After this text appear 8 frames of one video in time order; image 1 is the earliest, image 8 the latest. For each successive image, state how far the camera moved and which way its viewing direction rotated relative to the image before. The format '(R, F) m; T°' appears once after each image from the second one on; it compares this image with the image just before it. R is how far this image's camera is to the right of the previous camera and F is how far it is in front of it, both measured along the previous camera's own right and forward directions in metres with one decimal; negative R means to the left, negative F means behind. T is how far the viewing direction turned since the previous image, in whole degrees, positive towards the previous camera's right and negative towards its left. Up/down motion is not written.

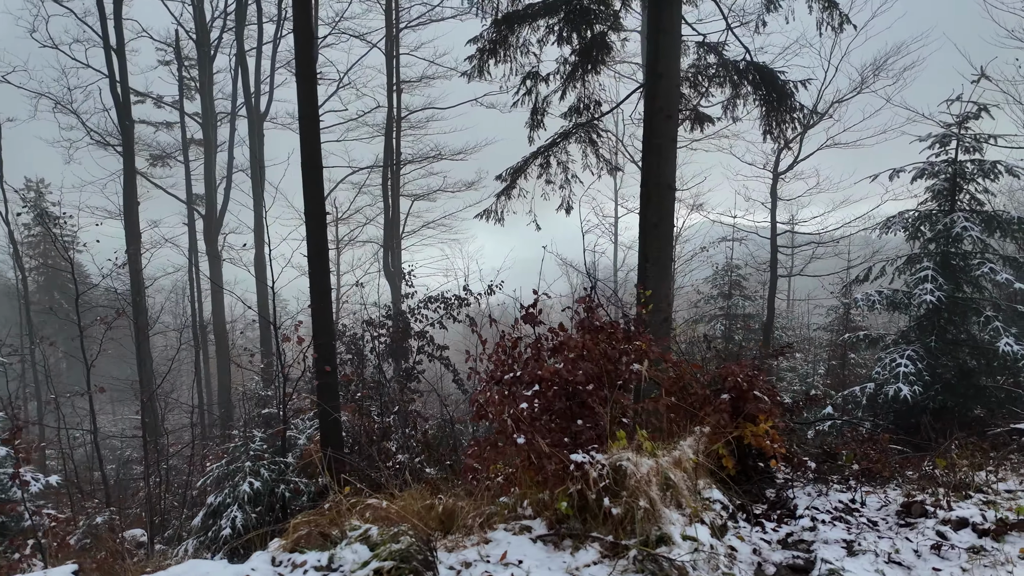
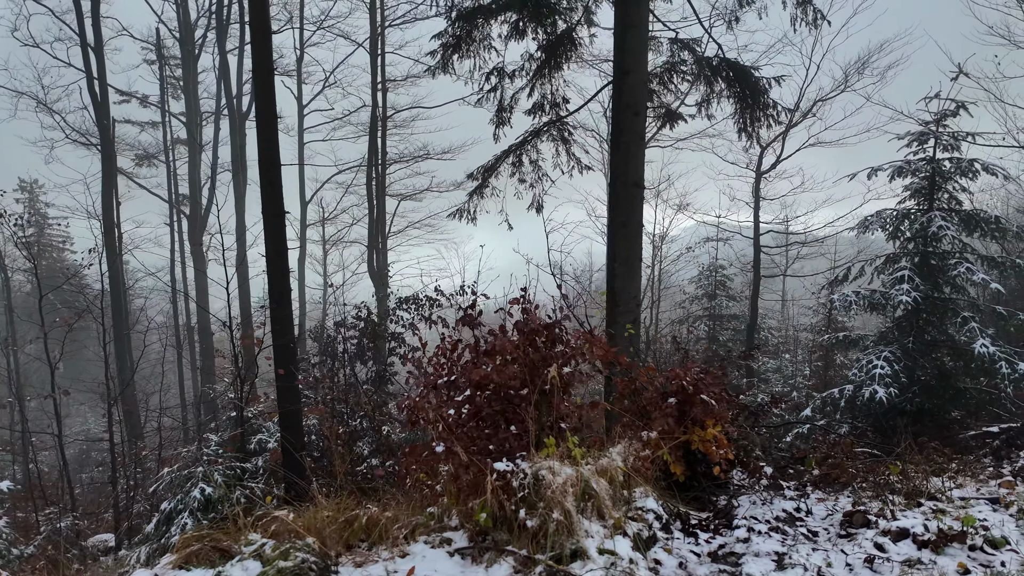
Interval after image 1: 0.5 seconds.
(+0.3, +0.1) m; 0°
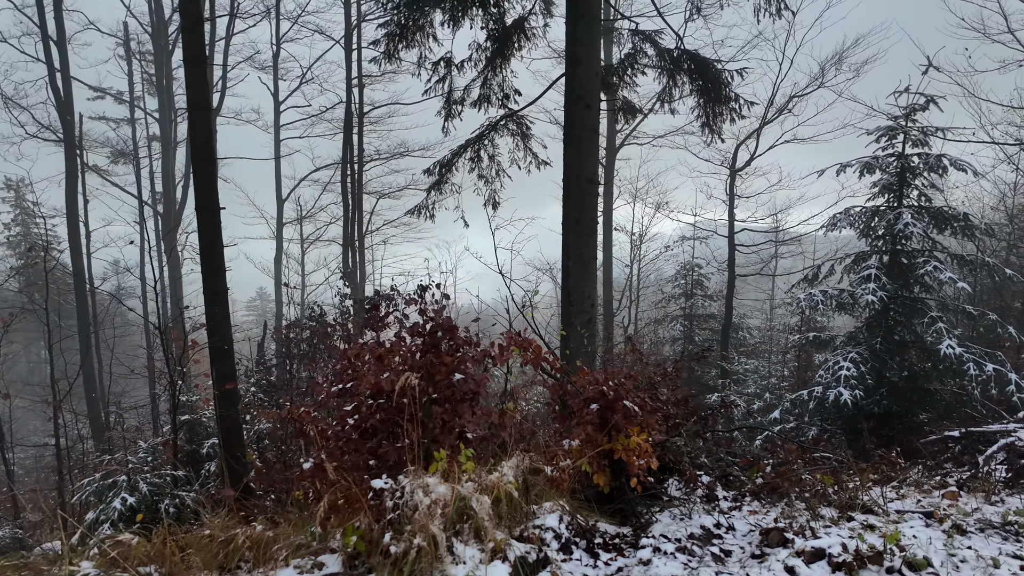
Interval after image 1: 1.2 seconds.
(+0.5, +0.2) m; 0°
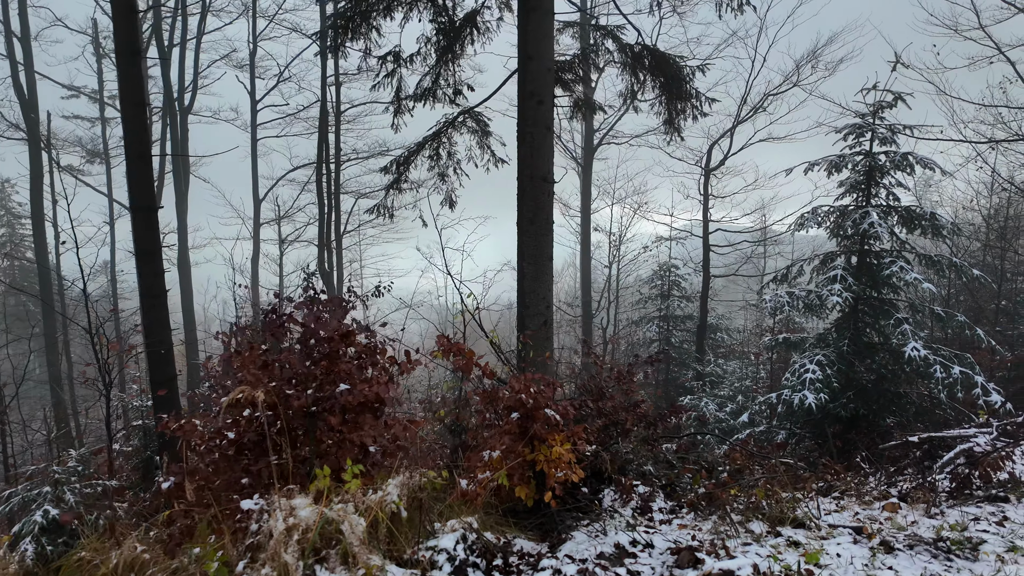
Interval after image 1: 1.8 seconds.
(+0.4, +0.2) m; +1°
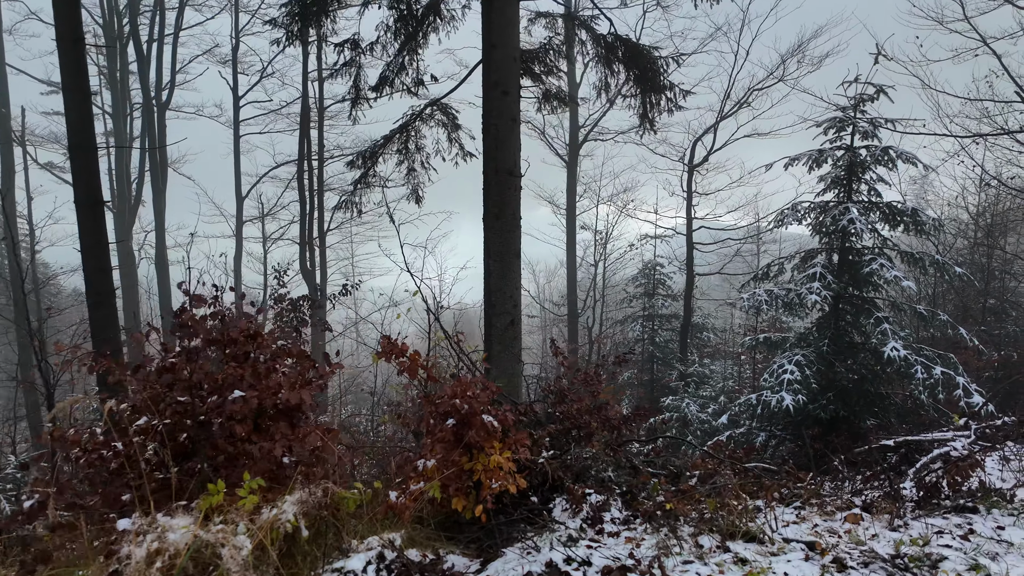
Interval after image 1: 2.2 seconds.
(+0.3, +0.2) m; 0°
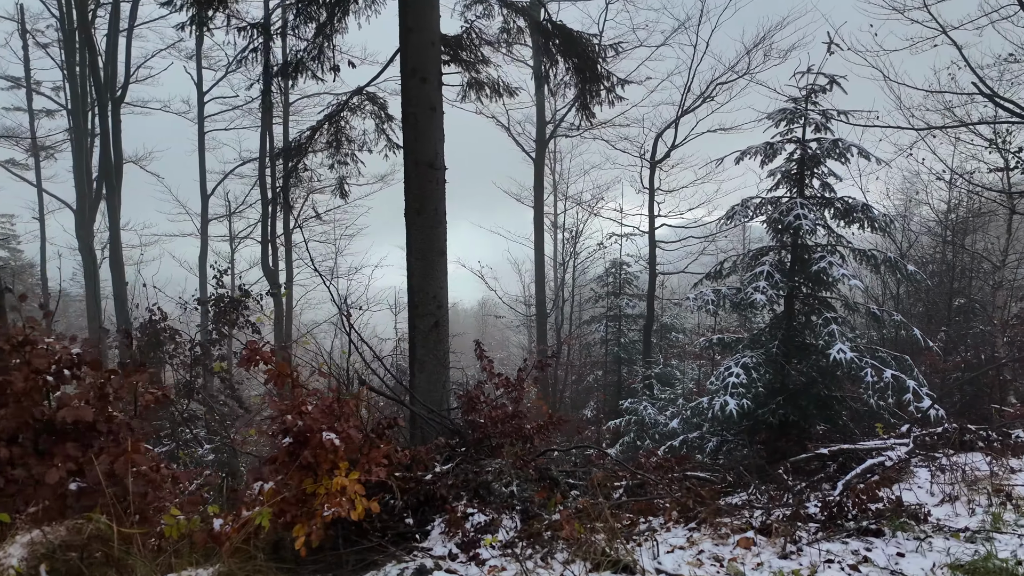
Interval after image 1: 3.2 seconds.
(+0.6, +0.3) m; +1°
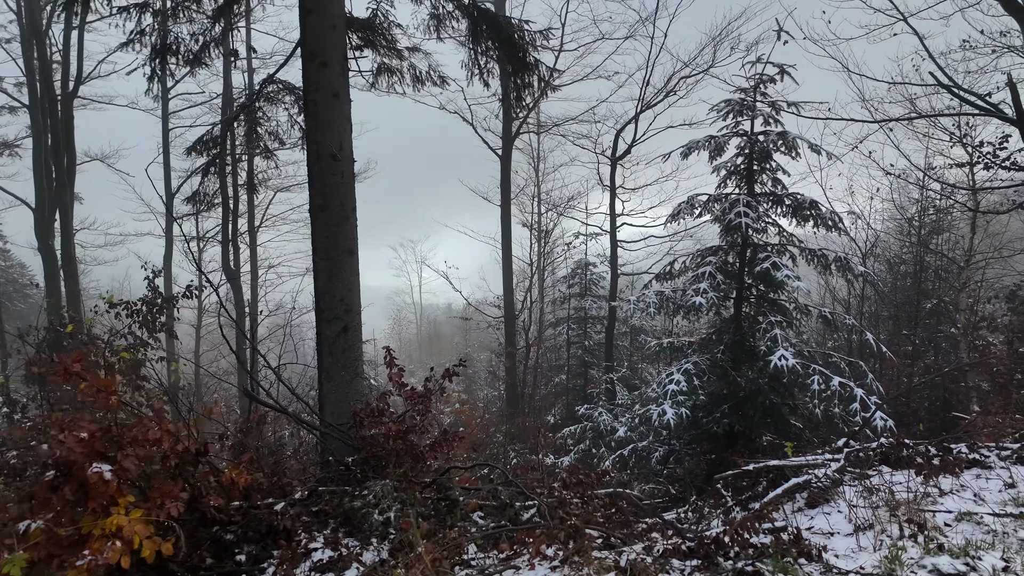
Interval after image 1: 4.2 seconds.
(+0.7, +0.4) m; 0°
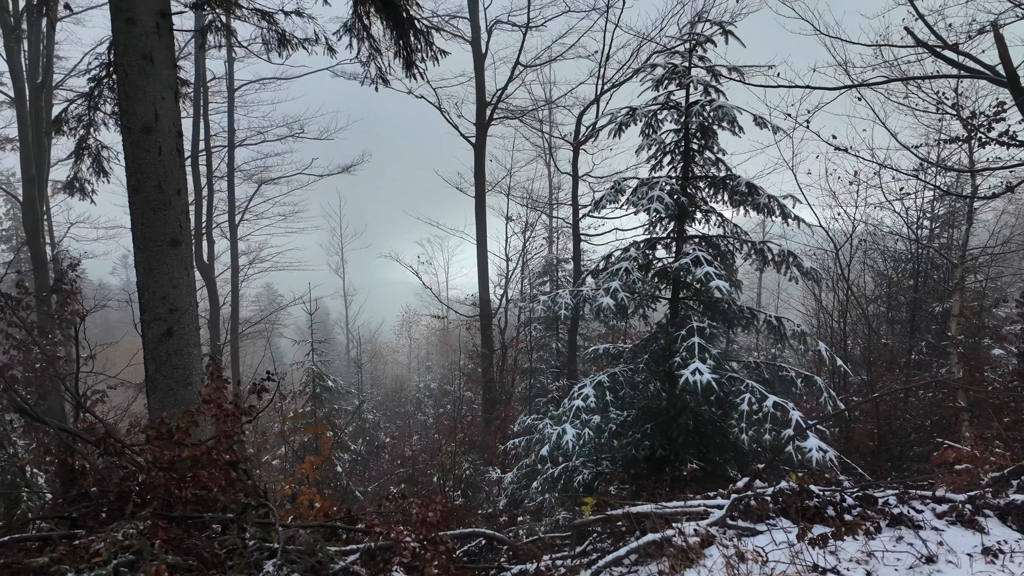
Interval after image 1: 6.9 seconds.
(+1.3, +0.8) m; -4°
